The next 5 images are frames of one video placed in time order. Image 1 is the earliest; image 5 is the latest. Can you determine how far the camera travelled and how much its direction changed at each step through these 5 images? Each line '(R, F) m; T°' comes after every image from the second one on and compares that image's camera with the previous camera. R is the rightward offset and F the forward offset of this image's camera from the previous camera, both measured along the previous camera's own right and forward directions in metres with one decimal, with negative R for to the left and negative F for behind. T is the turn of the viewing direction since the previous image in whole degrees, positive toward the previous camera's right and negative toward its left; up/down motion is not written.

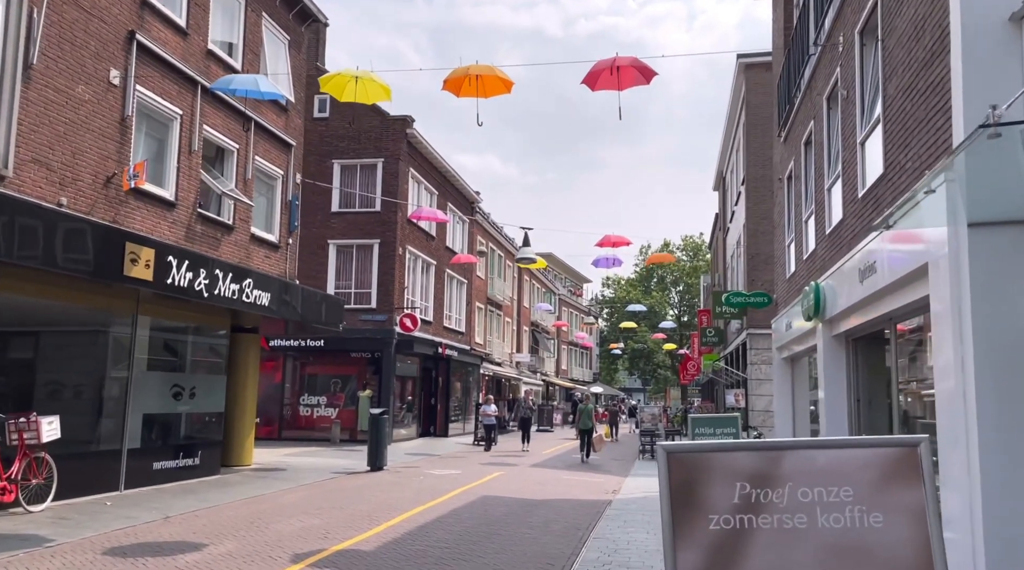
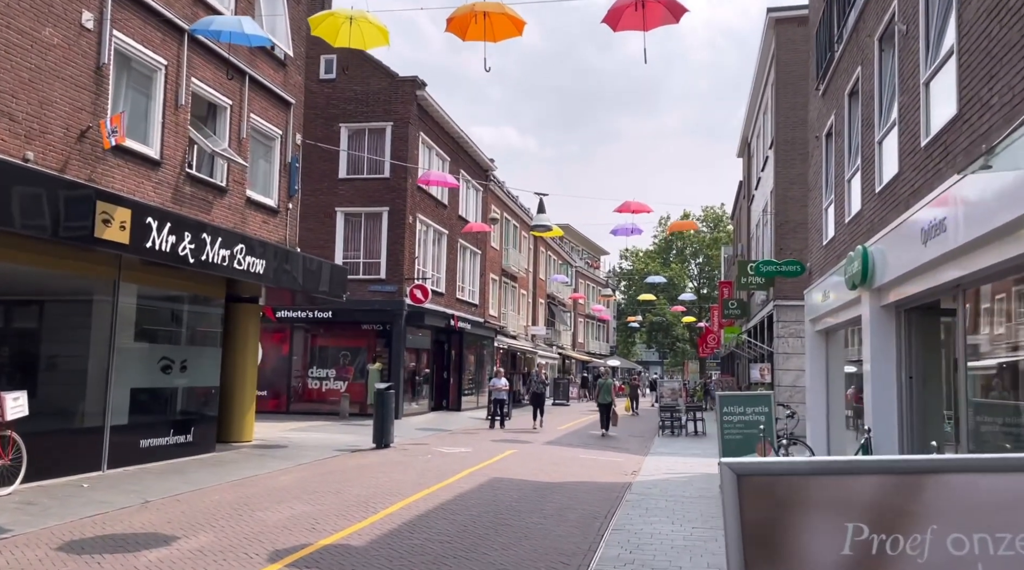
(+0.1, +1.1) m; -1°
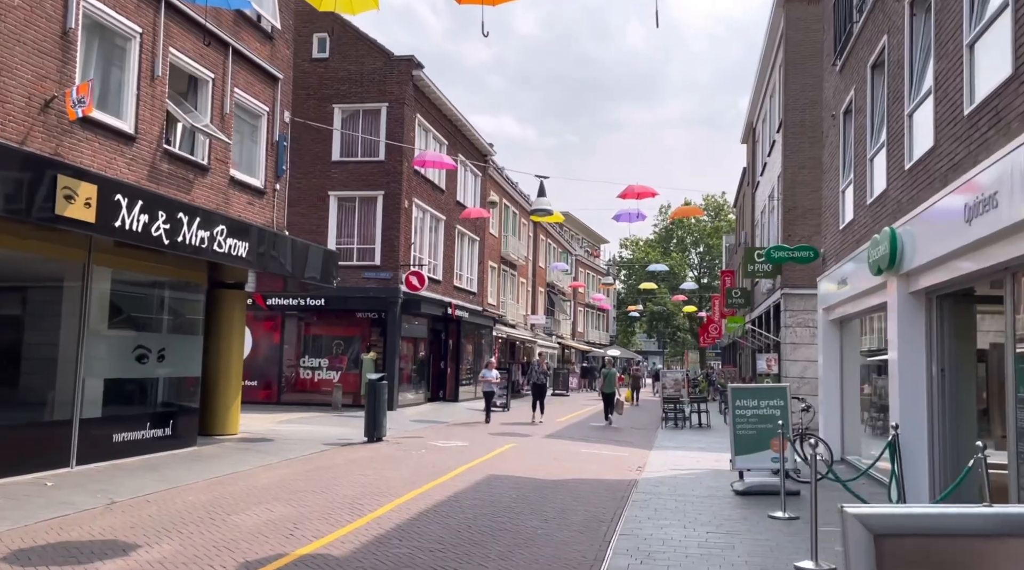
(0.0, +0.8) m; 0°
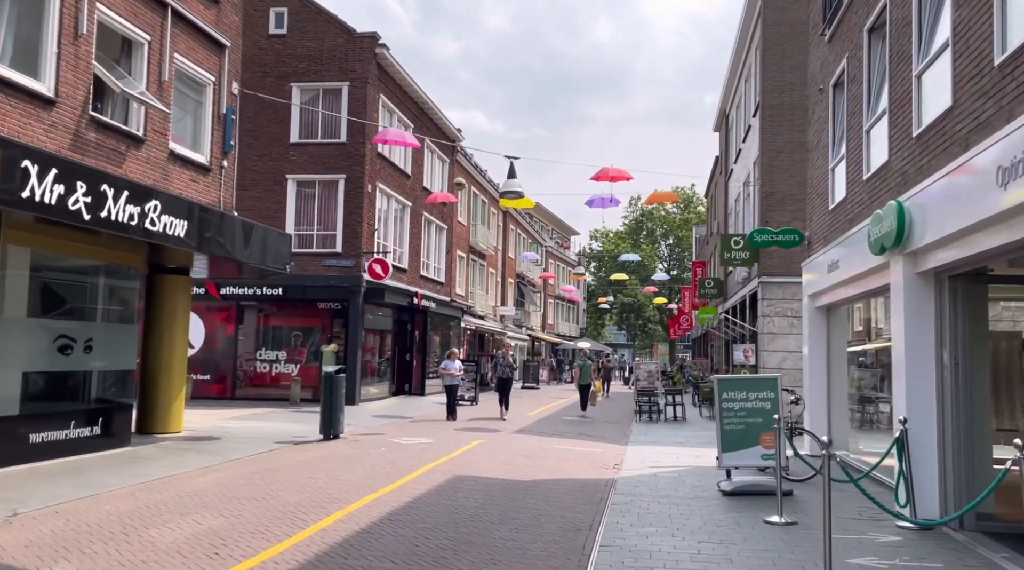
(0.0, +1.1) m; +2°
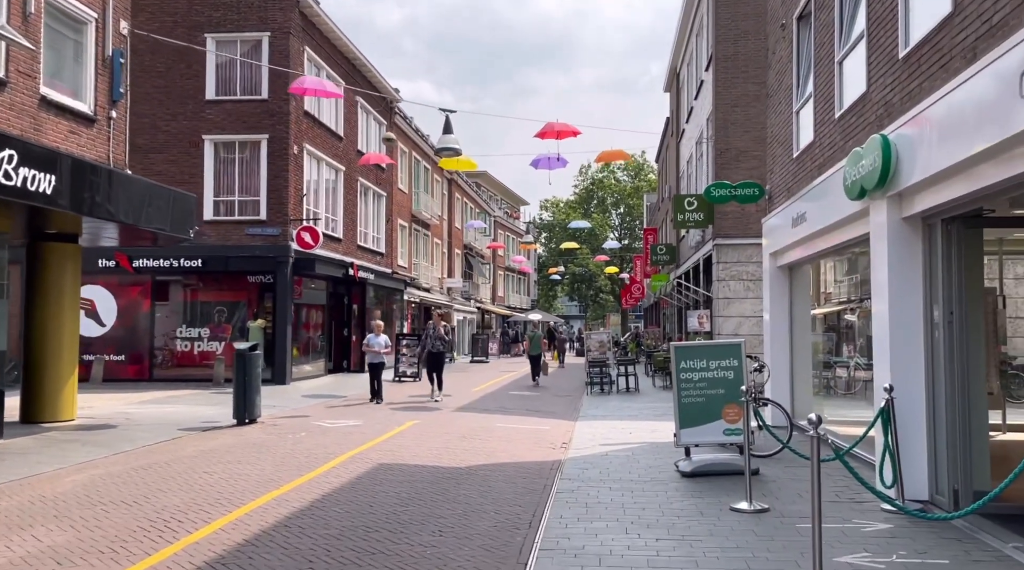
(+0.3, +1.5) m; +3°
